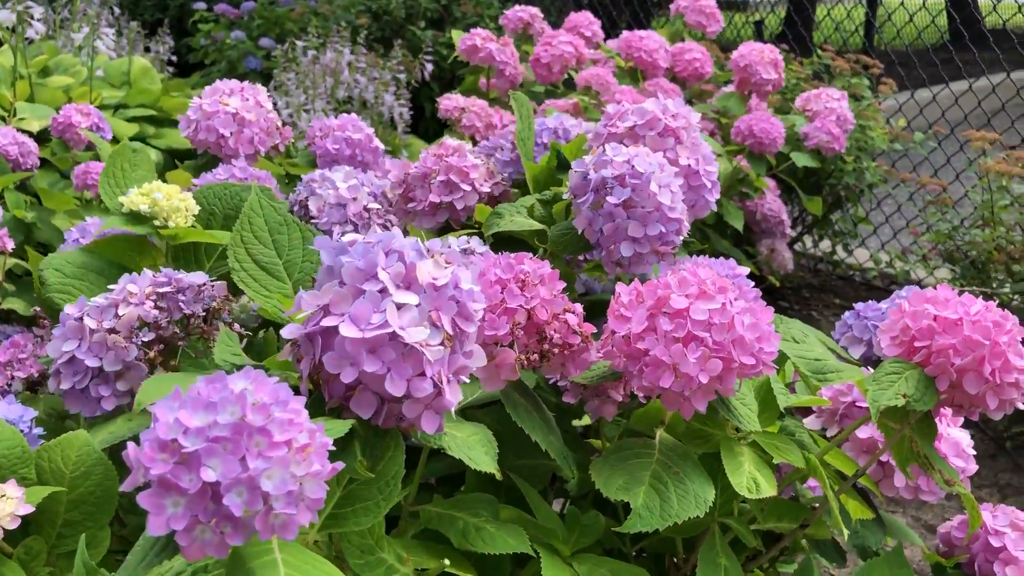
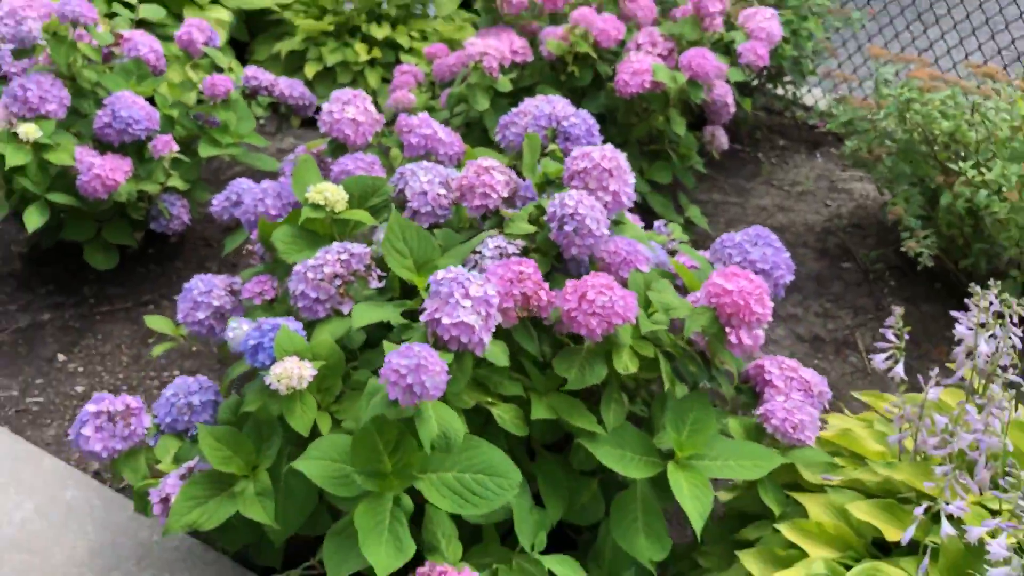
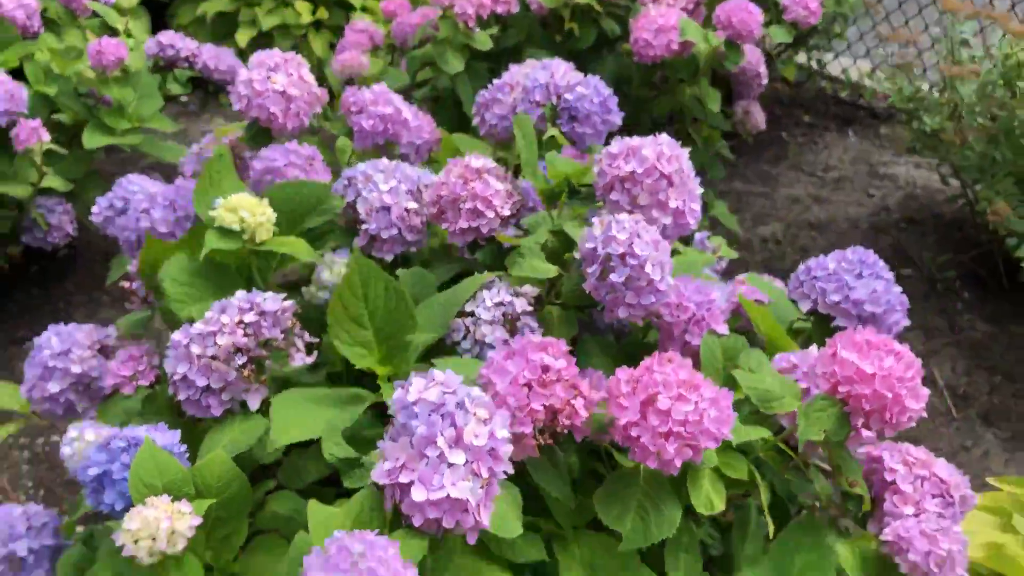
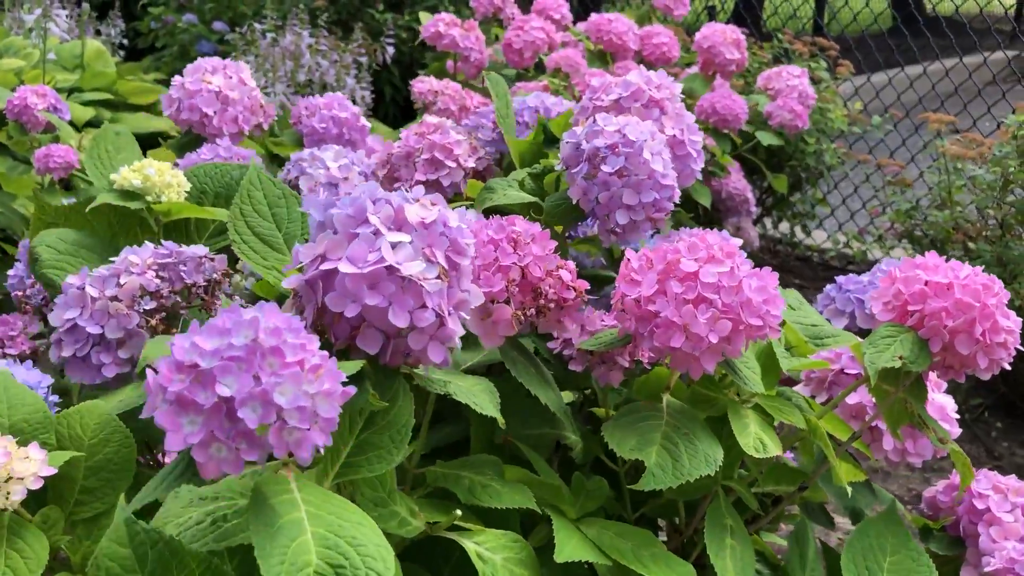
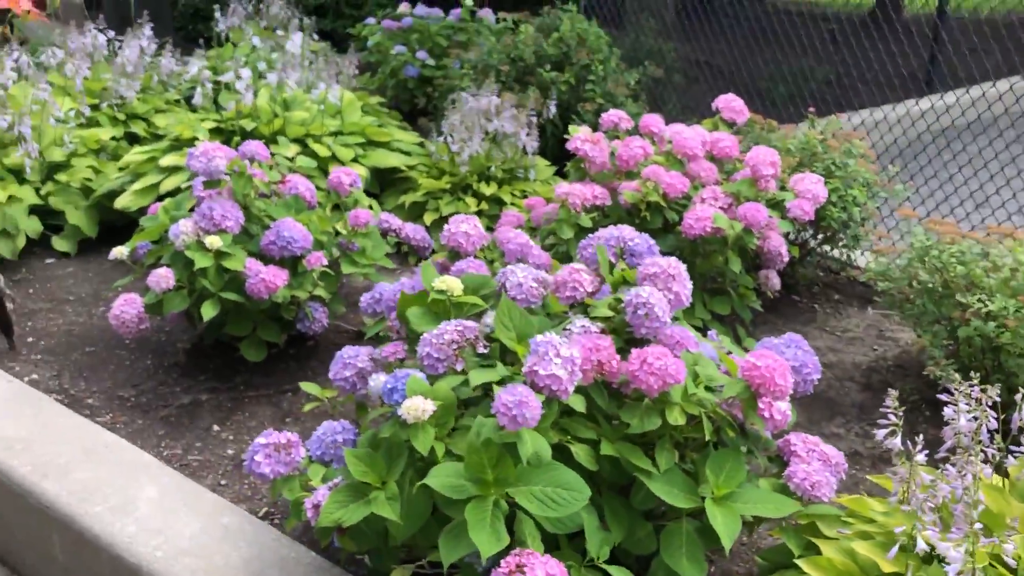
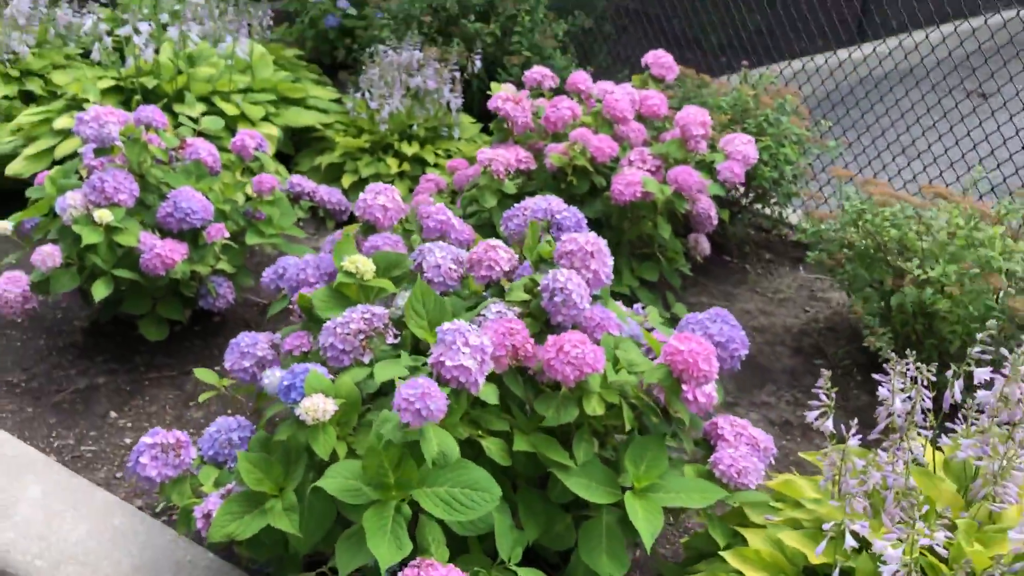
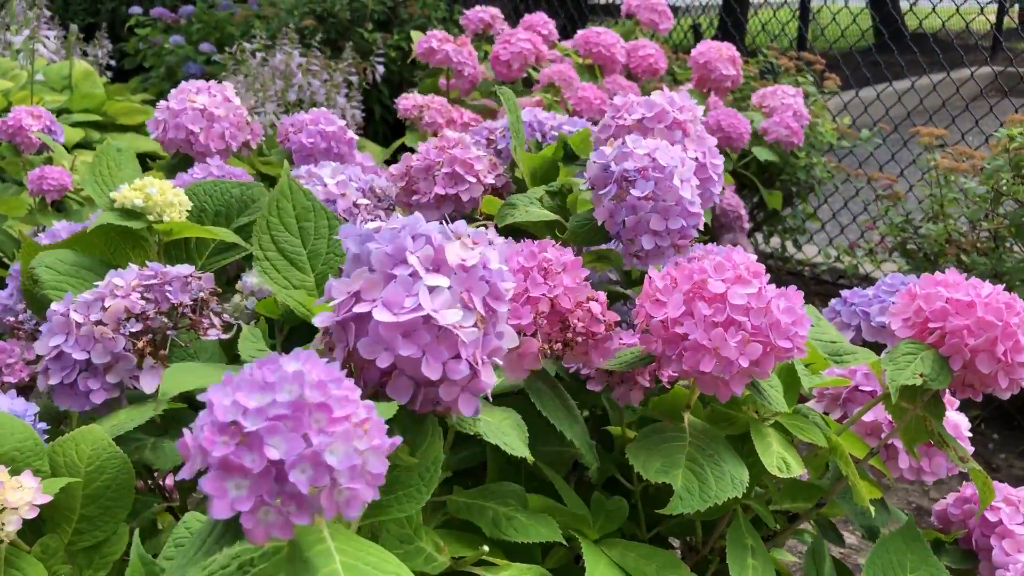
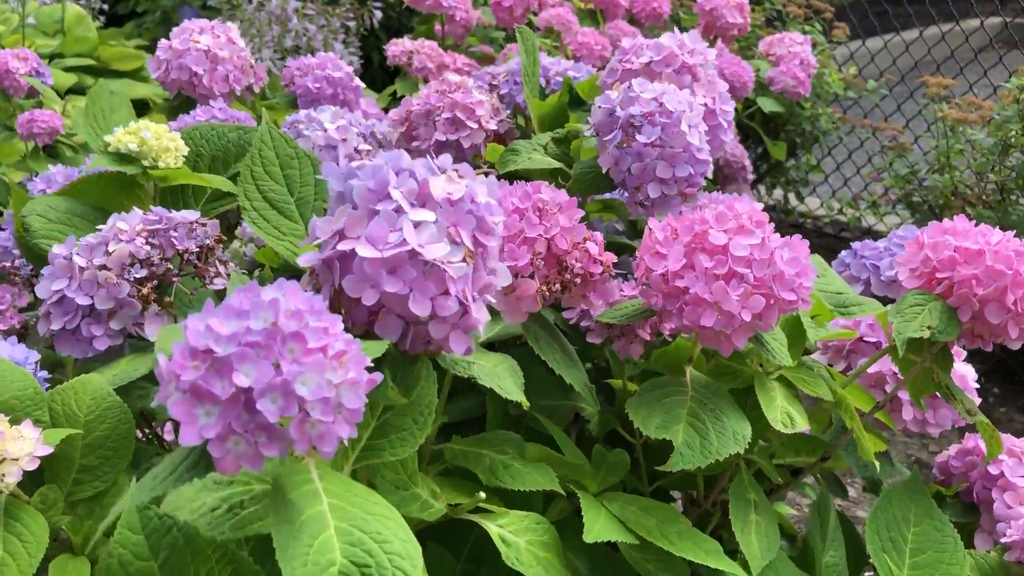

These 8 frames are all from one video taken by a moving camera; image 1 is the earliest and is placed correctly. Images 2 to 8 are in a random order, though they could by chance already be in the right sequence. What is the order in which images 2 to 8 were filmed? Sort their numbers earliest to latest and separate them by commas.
4, 7, 8, 3, 2, 6, 5
